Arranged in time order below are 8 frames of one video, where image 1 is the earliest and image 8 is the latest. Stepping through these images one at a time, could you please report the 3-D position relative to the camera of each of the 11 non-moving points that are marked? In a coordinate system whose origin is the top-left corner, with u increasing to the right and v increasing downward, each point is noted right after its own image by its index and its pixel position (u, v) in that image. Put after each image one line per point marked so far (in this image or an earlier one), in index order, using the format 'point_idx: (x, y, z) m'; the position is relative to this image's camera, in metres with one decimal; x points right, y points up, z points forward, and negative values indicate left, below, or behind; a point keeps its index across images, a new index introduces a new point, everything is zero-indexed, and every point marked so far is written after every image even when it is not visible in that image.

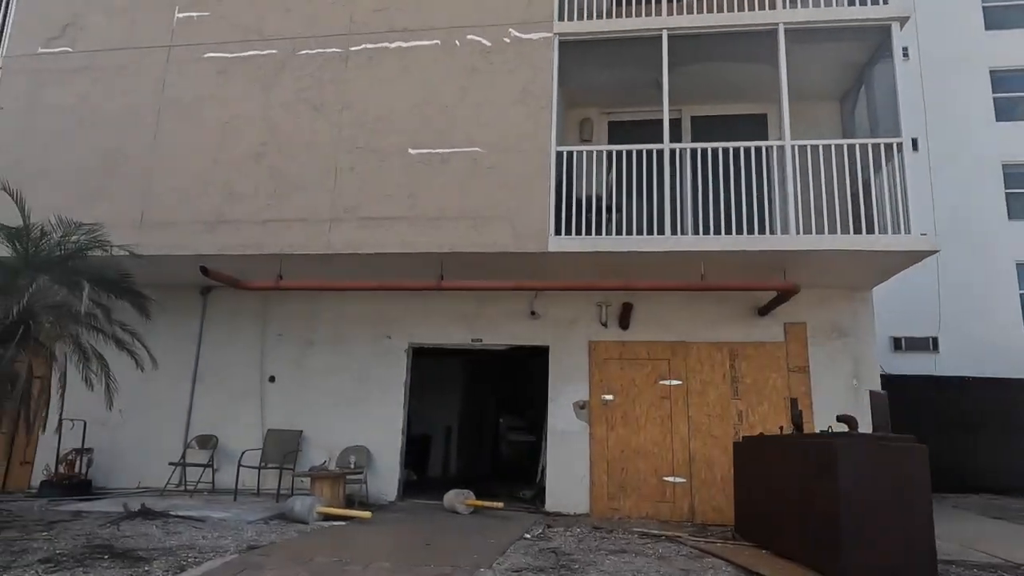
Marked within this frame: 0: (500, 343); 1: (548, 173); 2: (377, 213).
0: (-0.2, -0.8, +9.6) m
1: (+0.4, +1.4, +7.8) m
2: (-1.7, +1.0, +8.1) m
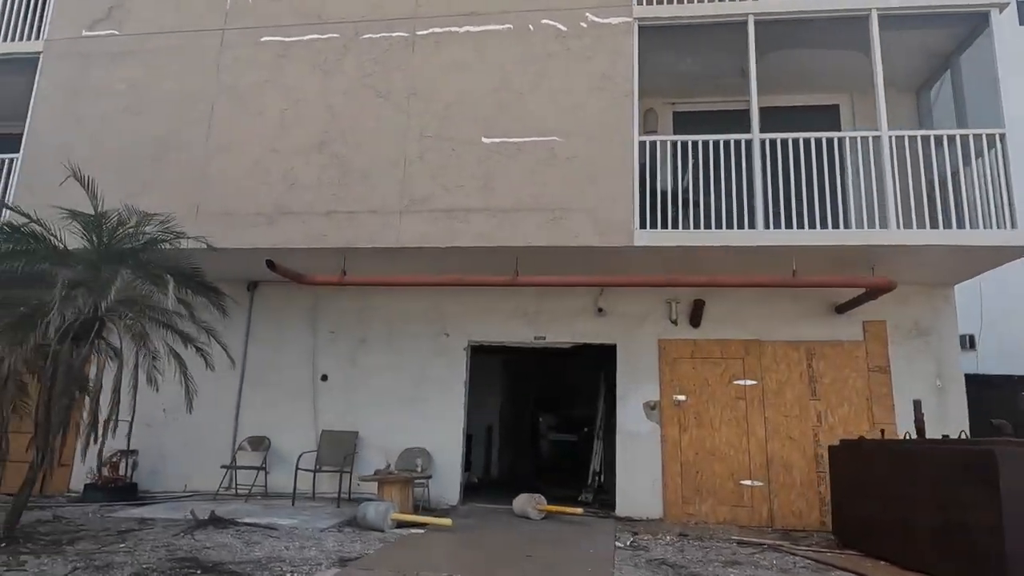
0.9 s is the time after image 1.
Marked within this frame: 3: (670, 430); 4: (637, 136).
0: (+0.7, -0.8, +9.3) m
1: (+1.4, +1.5, +7.5) m
2: (-0.8, +1.0, +7.7) m
3: (+2.2, -2.0, +8.8) m
4: (+1.5, +1.8, +7.6) m
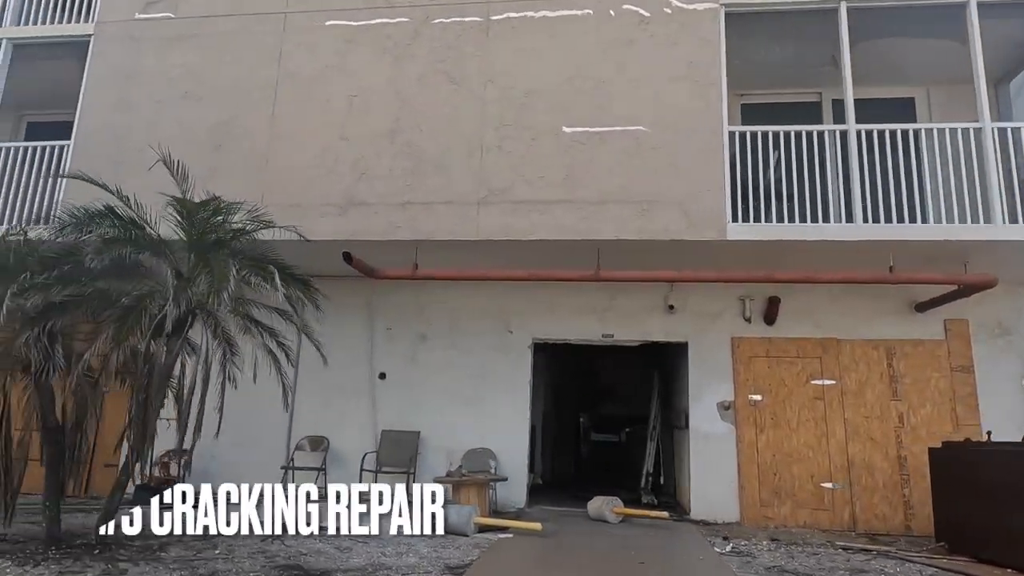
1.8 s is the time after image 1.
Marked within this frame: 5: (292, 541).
0: (+1.7, -0.7, +9.0) m
1: (+2.4, +1.5, +7.2) m
2: (+0.2, +1.1, +7.4) m
3: (+3.1, -1.9, +8.5) m
4: (+2.5, +1.9, +7.3) m
5: (-2.0, -2.4, +5.9) m
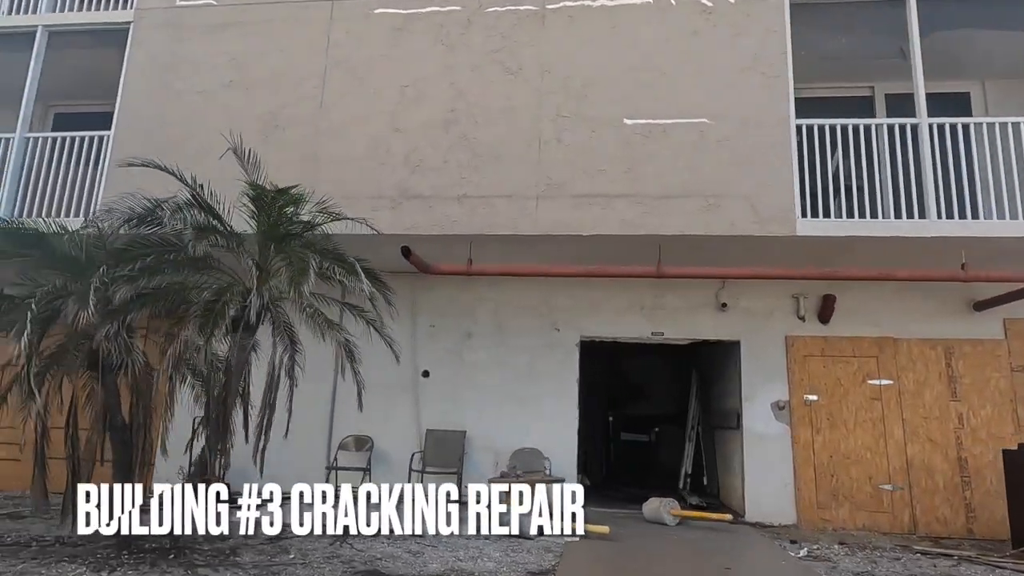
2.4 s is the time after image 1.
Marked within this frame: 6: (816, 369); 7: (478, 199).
0: (+2.4, -0.7, +8.8) m
1: (+3.1, +1.5, +7.0) m
2: (+0.9, +1.1, +7.2) m
3: (+3.8, -1.9, +8.3) m
4: (+3.2, +1.9, +7.1) m
5: (-1.4, -2.3, +5.7) m
6: (+4.1, -1.1, +8.5) m
7: (-0.4, +1.0, +7.4) m
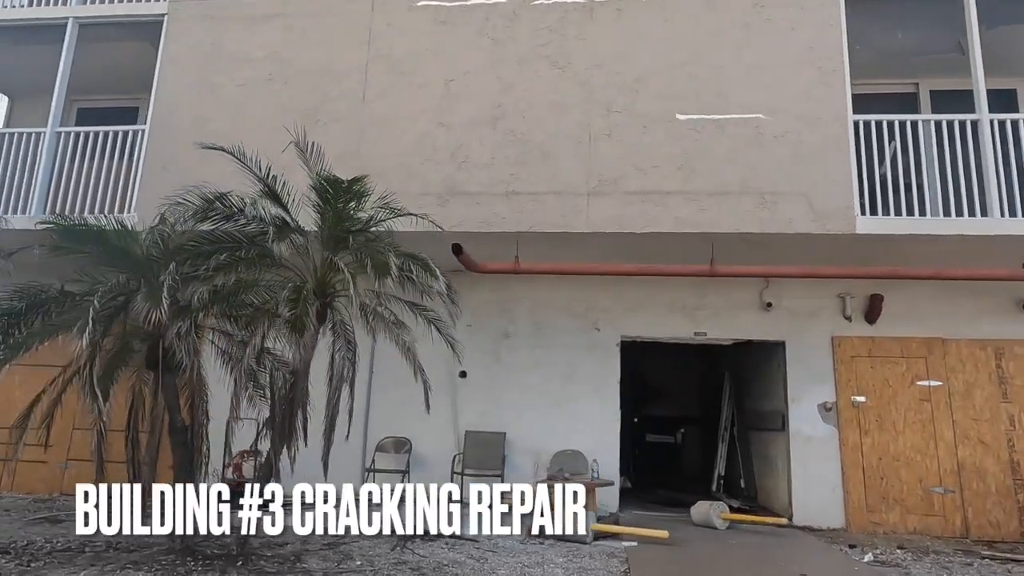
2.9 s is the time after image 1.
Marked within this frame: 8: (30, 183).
0: (+2.9, -0.7, +8.7) m
1: (+3.6, +1.6, +6.9) m
2: (+1.5, +1.1, +7.1) m
3: (+4.4, -1.9, +8.2) m
4: (+3.7, +1.9, +7.0) m
5: (-0.8, -2.3, +5.5) m
6: (+4.6, -1.1, +8.3) m
7: (+0.2, +1.0, +7.2) m
8: (-6.0, +1.3, +7.9) m
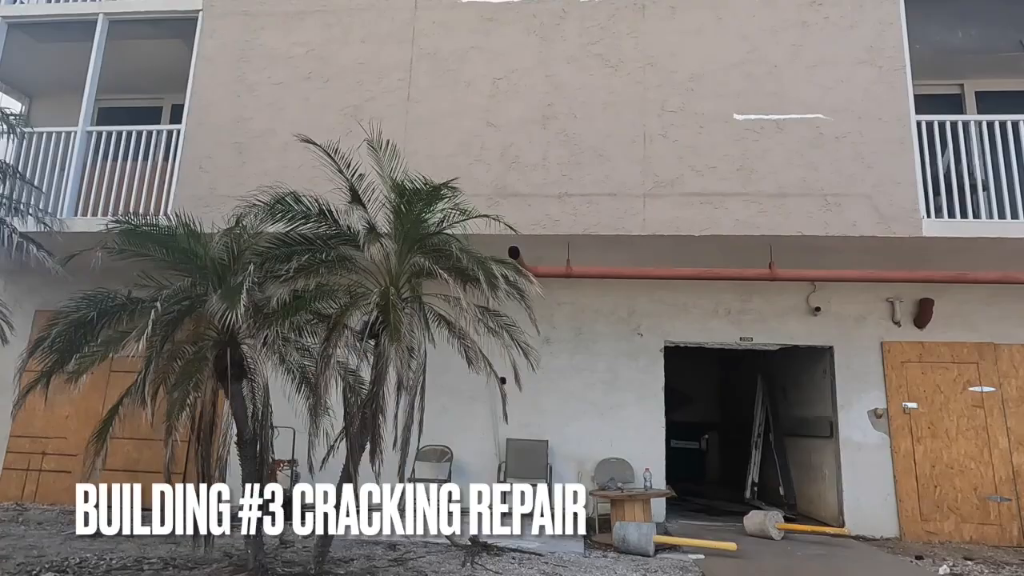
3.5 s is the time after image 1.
0: (+3.5, -0.7, +8.5) m
1: (+4.2, +1.5, +6.7) m
2: (+2.1, +1.1, +6.9) m
3: (+5.0, -1.9, +8.0) m
4: (+4.3, +1.9, +6.8) m
5: (-0.2, -2.3, +5.3) m
6: (+5.2, -1.1, +8.2) m
7: (+0.8, +1.0, +7.0) m
8: (-5.4, +1.3, +7.6) m
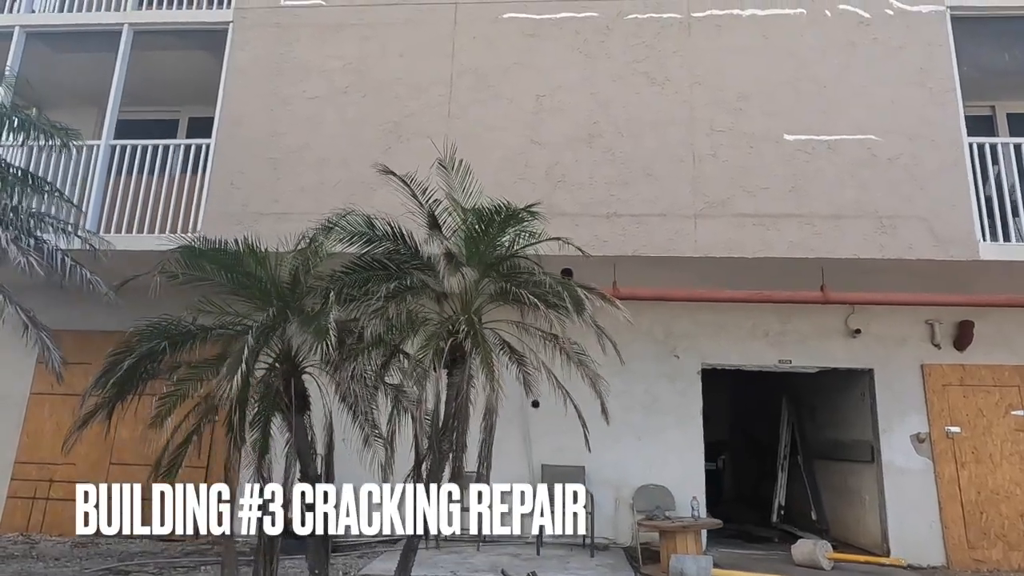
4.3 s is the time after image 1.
0: (+4.0, -1.0, +8.3) m
1: (+4.8, +1.3, +6.6) m
2: (+2.6, +0.8, +6.7) m
3: (+5.4, -2.2, +7.9) m
4: (+4.8, +1.6, +6.8) m
5: (+0.4, -2.5, +5.0) m
6: (+5.7, -1.4, +8.1) m
7: (+1.3, +0.8, +6.8) m
8: (-4.9, +1.0, +7.3) m
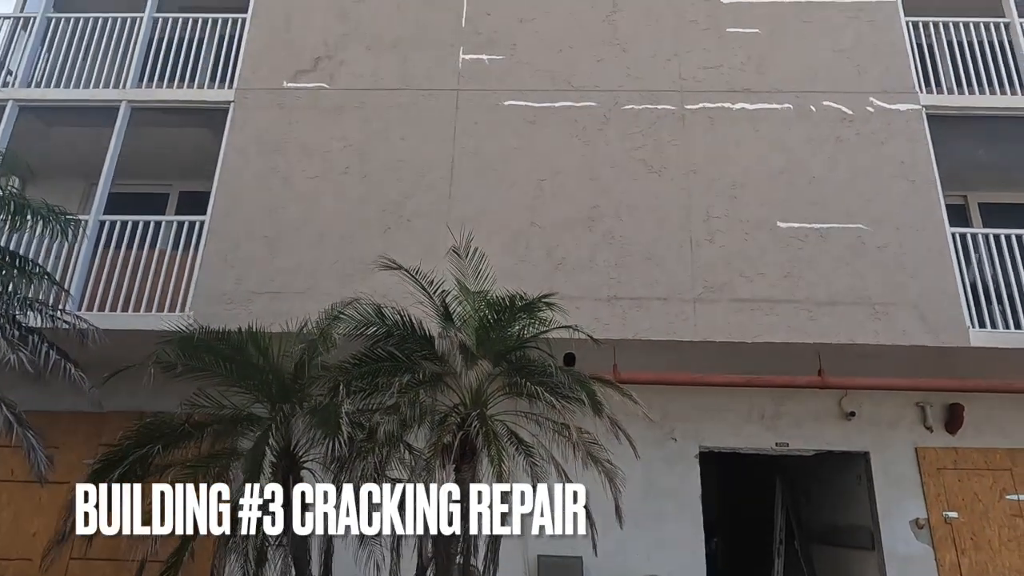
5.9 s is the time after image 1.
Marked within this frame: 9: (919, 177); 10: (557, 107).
0: (+3.9, -2.1, +8.3) m
1: (+4.8, +0.3, +6.9) m
2: (+2.6, -0.1, +6.8) m
3: (+5.4, -3.3, +7.8) m
4: (+4.9, +0.7, +7.0) m
5: (+0.5, -3.2, +4.7) m
6: (+5.6, -2.5, +8.1) m
7: (+1.3, -0.1, +6.8) m
8: (-4.9, +0.2, +7.0) m
9: (+4.6, +1.3, +7.2) m
10: (+0.5, +2.2, +7.7) m
